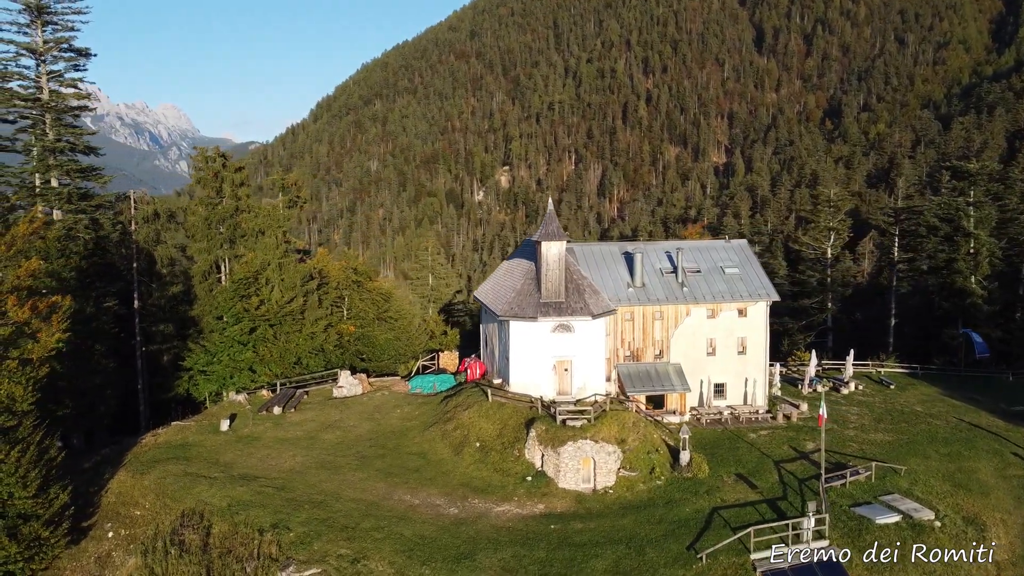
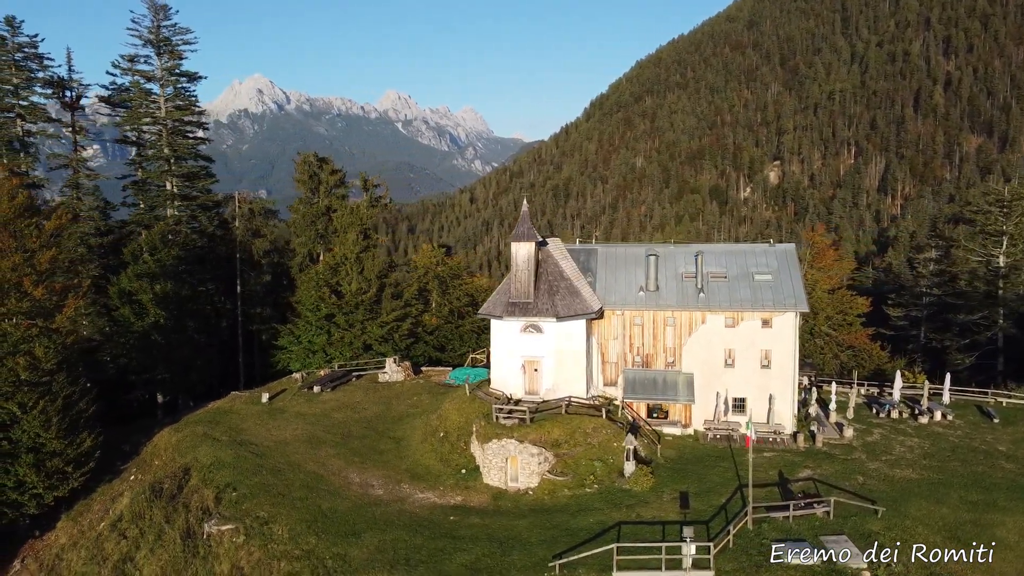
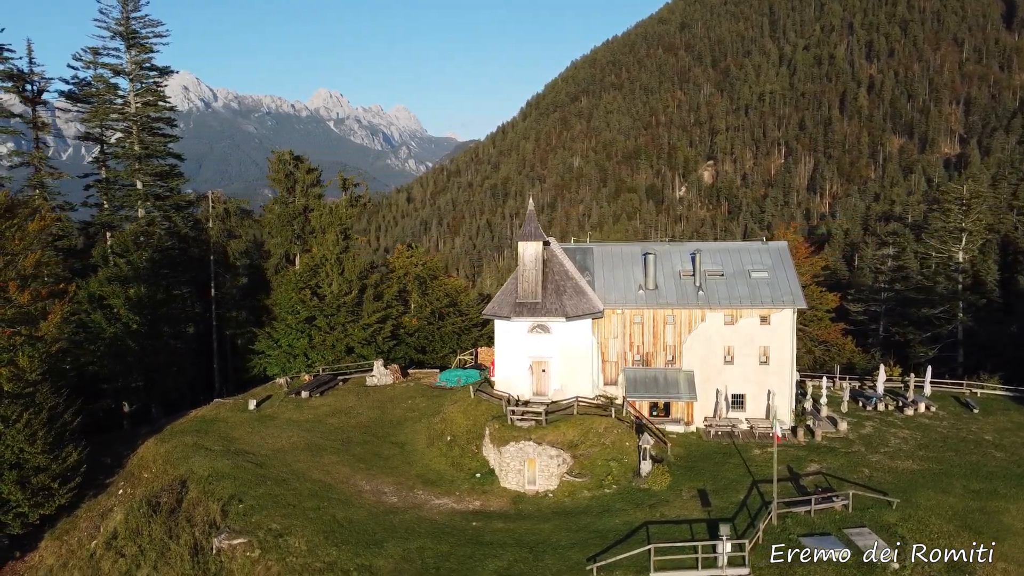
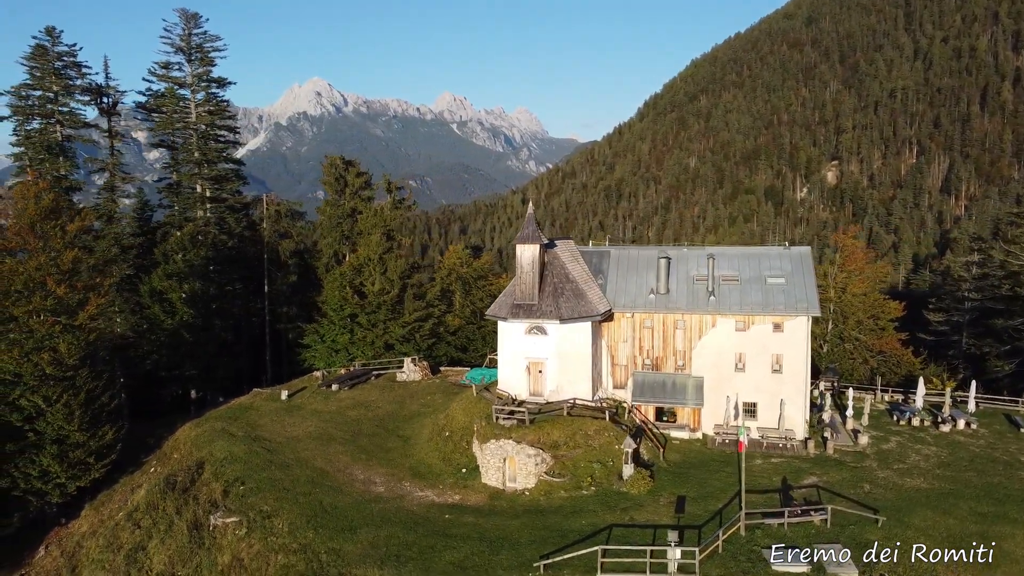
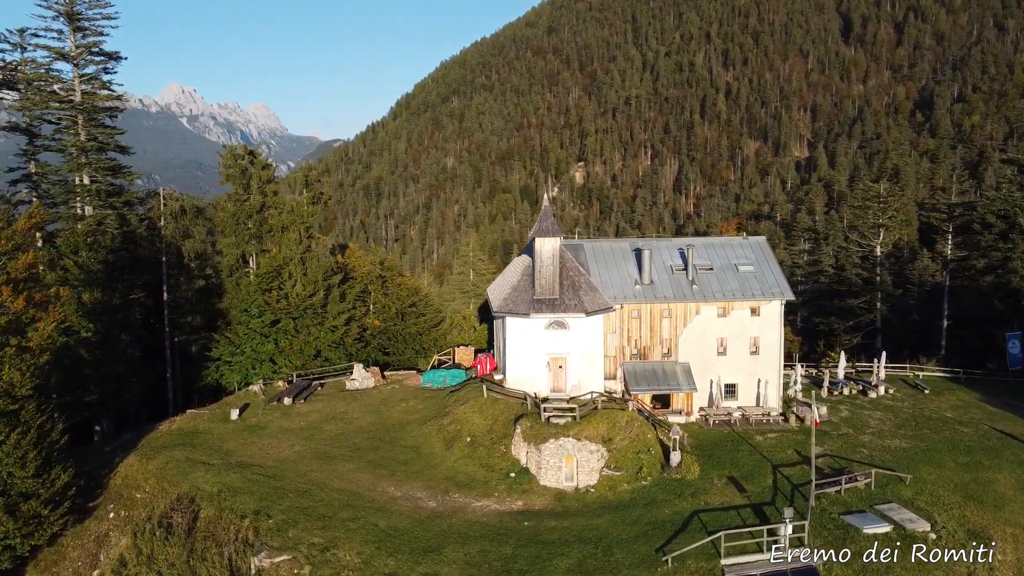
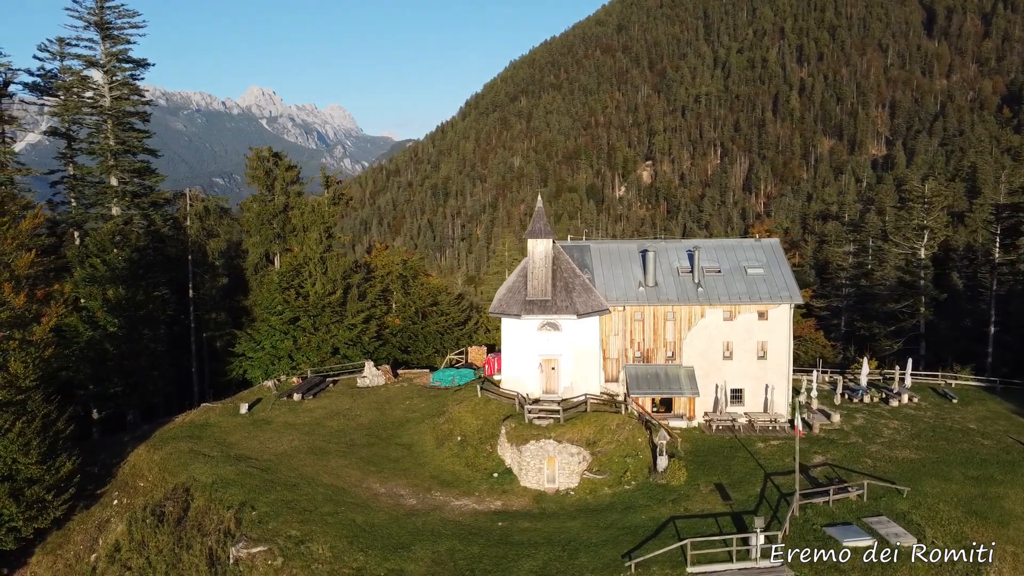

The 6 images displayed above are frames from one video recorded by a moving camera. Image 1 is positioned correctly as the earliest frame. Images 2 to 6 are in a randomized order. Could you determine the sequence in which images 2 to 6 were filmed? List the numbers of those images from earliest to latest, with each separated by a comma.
5, 6, 3, 2, 4
